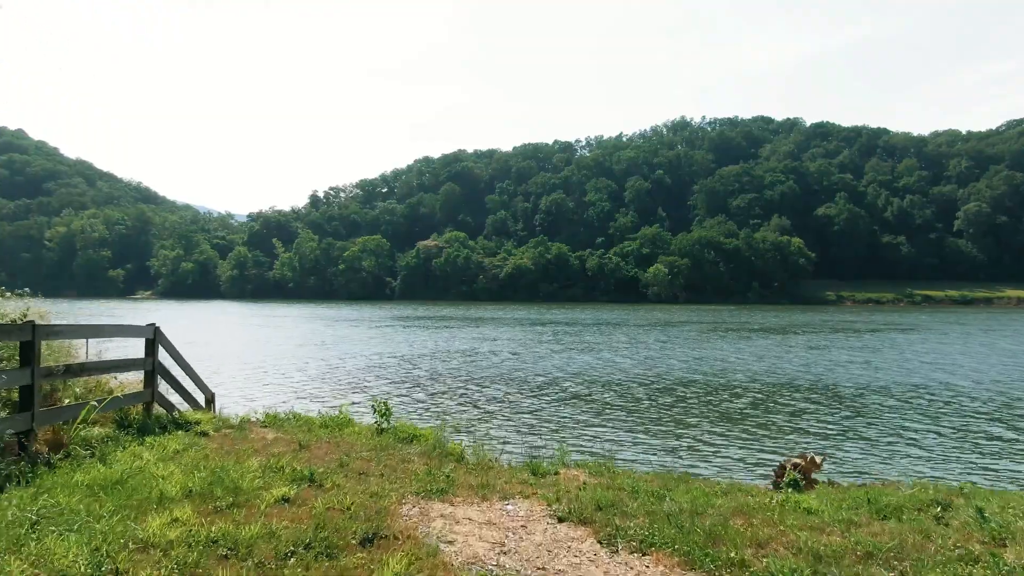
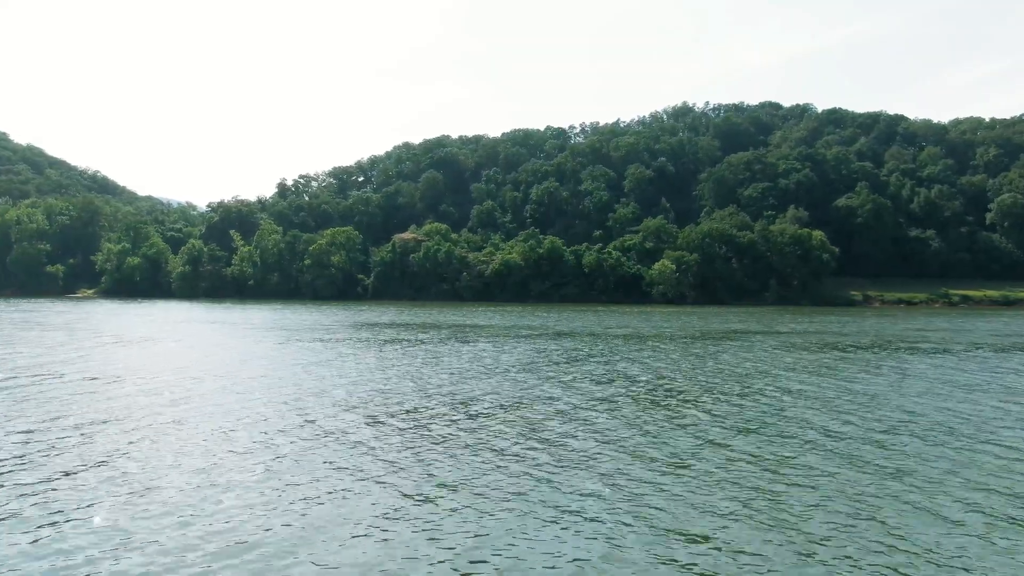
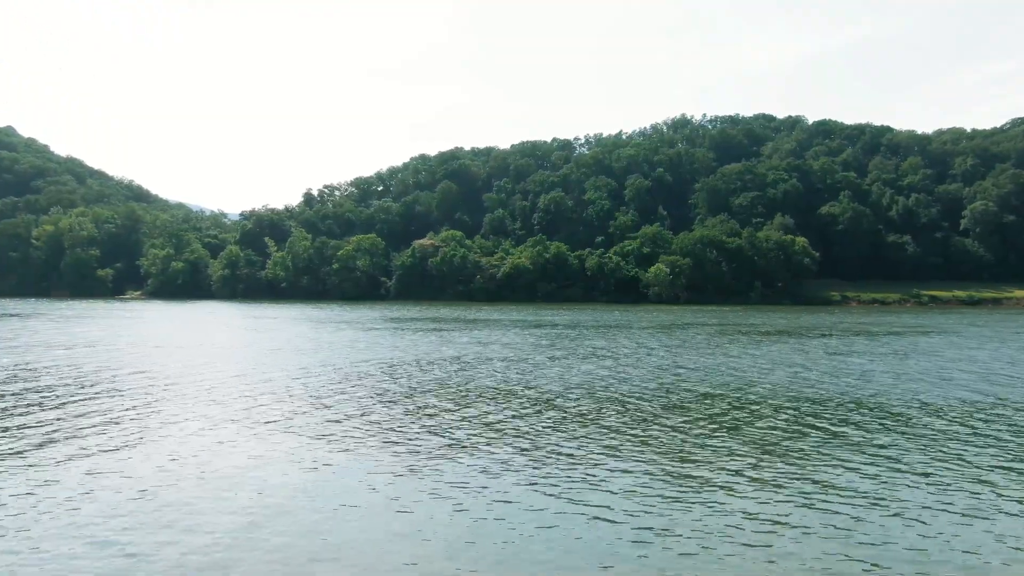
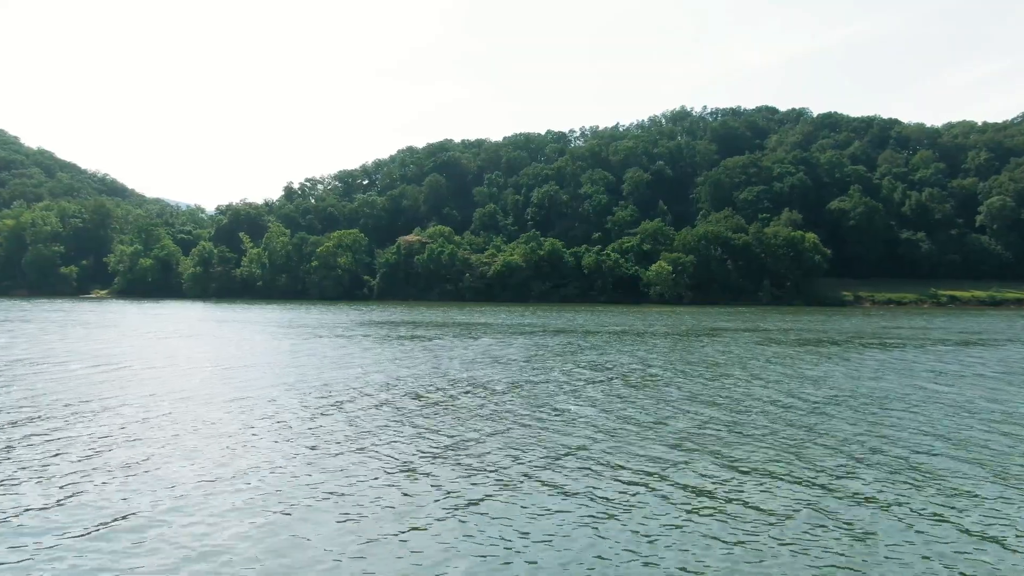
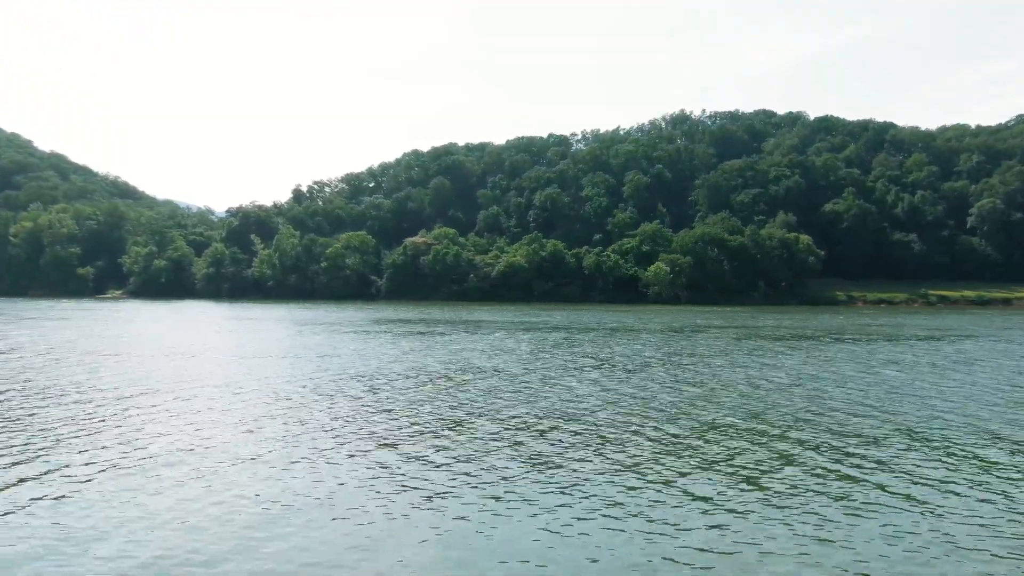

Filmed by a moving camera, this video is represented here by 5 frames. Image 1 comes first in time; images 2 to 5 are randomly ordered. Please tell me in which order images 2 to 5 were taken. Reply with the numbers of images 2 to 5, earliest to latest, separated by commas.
3, 5, 4, 2
